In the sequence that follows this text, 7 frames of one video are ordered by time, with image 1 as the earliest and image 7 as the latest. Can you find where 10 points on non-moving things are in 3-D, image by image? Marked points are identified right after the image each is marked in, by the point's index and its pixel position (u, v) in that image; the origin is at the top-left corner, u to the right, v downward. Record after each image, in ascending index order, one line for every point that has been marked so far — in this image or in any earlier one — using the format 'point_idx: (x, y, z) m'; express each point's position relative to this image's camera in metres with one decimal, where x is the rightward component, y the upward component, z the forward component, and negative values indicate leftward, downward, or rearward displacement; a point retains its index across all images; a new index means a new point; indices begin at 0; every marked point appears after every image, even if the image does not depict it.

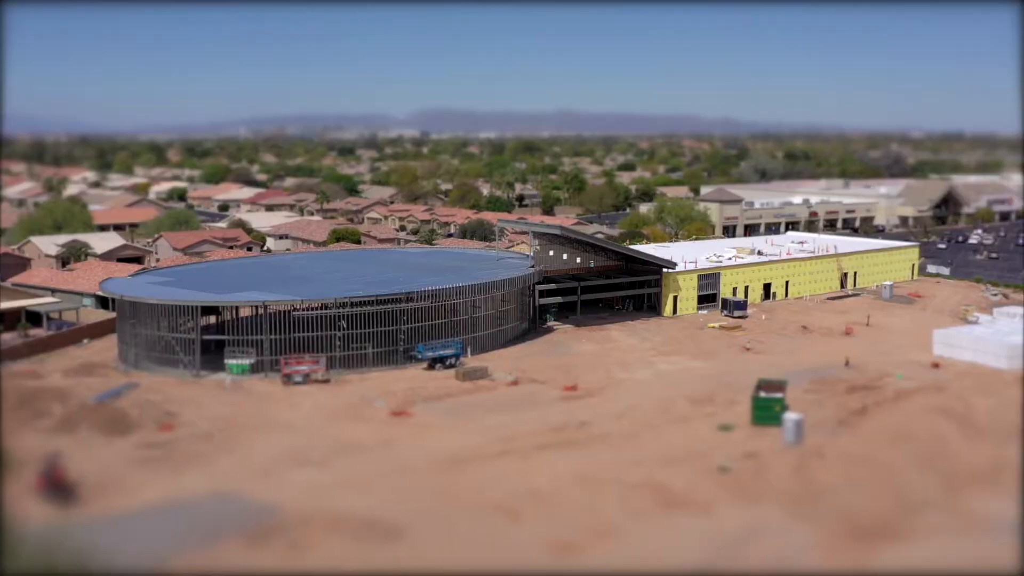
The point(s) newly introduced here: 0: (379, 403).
0: (-2.2, -1.9, +18.4) m
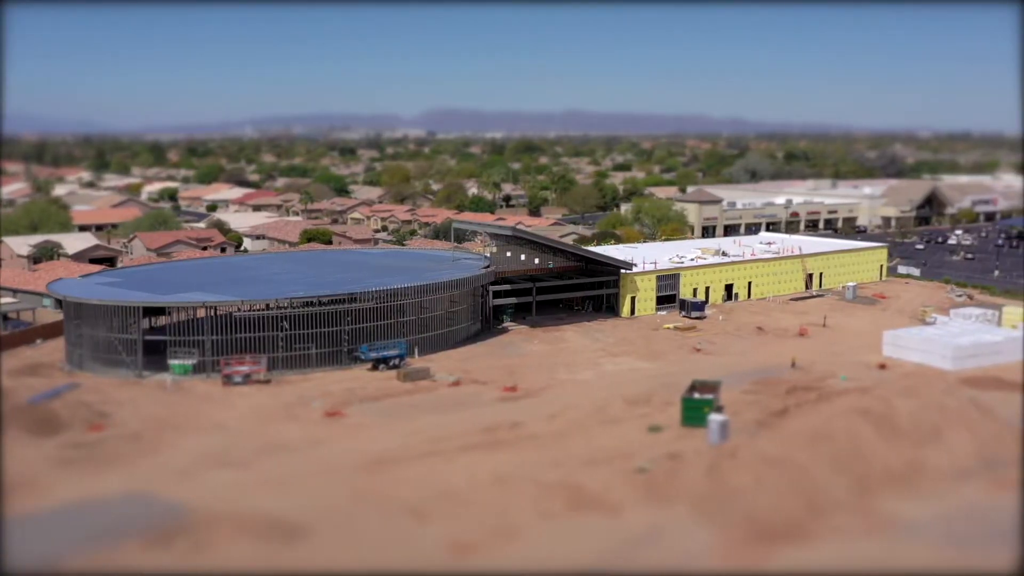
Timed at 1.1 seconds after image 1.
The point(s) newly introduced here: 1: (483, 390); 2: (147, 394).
0: (-3.2, -1.9, +18.5) m
1: (-0.5, -1.8, +19.7) m
2: (-6.1, -1.8, +18.9) m
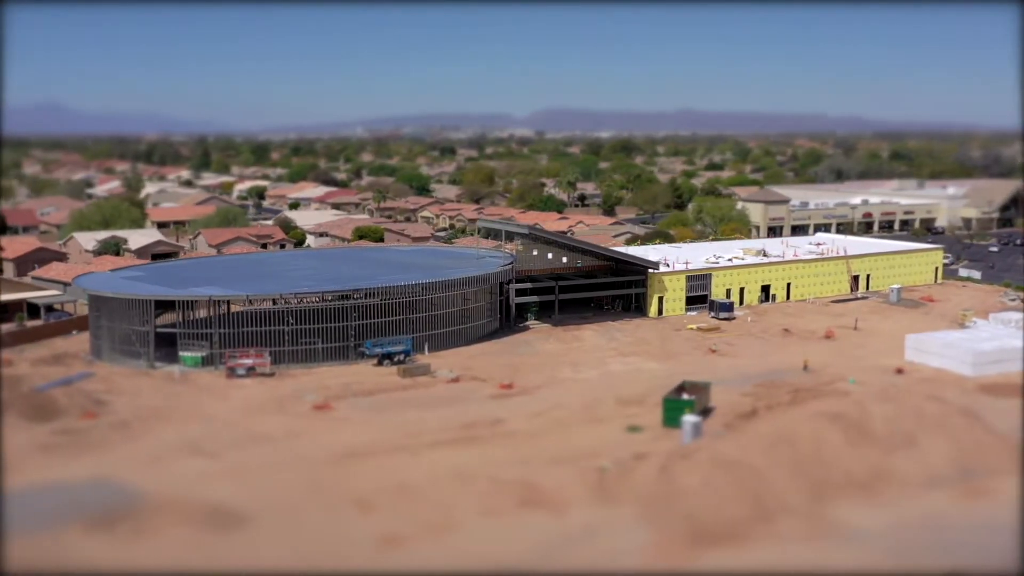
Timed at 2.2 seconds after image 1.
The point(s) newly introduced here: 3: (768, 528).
0: (-3.4, -1.8, +18.9) m
1: (-0.6, -1.8, +19.8) m
2: (-6.3, -1.7, +19.6) m
3: (+2.9, -2.8, +12.9) m
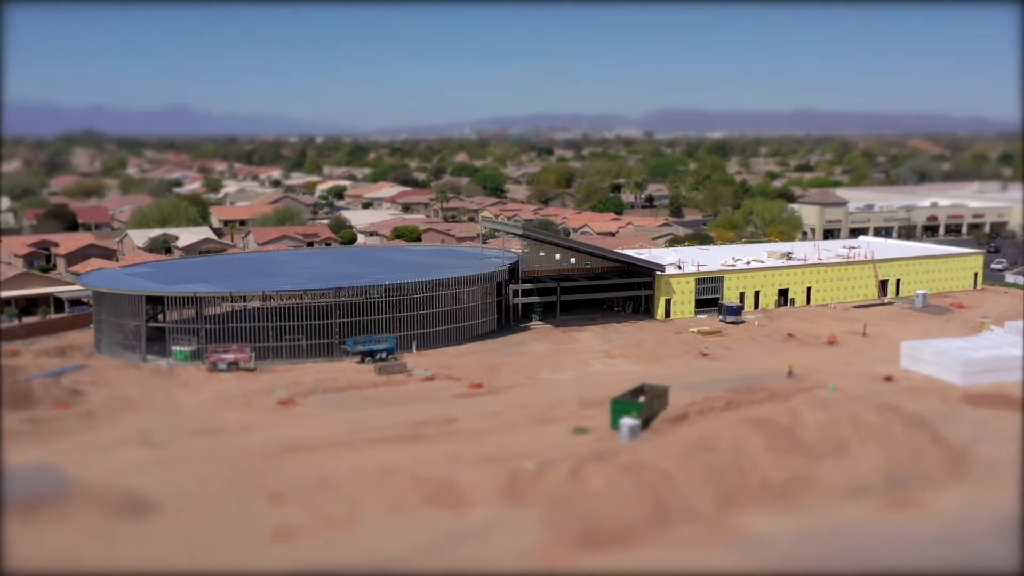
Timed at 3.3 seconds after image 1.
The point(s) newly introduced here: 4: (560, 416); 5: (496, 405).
0: (-4.0, -1.8, +19.3) m
1: (-1.1, -1.7, +20.0) m
2: (-6.8, -1.6, +20.3) m
3: (+1.7, -2.8, +12.8) m
4: (+0.8, -2.0, +18.0) m
5: (-0.3, -1.9, +18.8) m
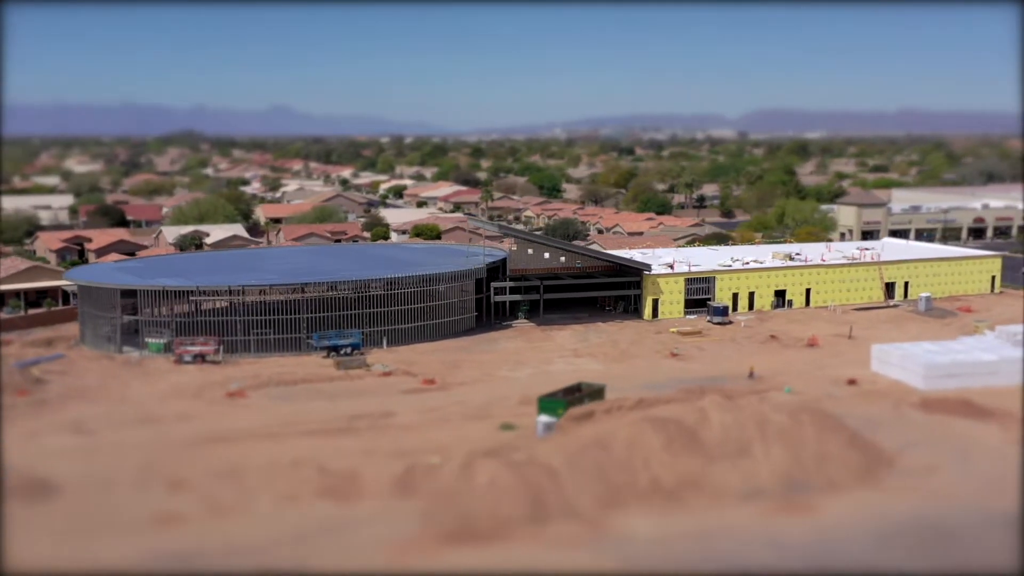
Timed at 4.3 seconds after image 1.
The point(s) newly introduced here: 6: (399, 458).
0: (-4.9, -1.7, +19.8) m
1: (-2.0, -1.7, +20.2) m
2: (-7.6, -1.5, +21.0) m
3: (+0.3, -2.7, +12.8) m
4: (-0.3, -2.0, +18.0) m
5: (-1.2, -1.9, +18.9) m
6: (-1.5, -2.3, +15.3) m
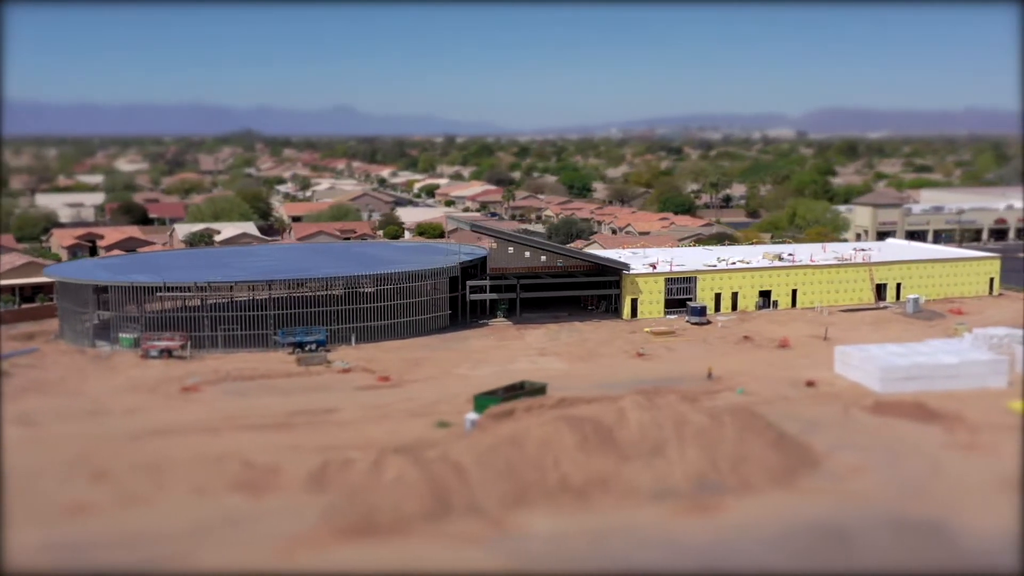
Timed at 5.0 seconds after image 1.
0: (-5.7, -1.6, +20.1) m
1: (-2.8, -1.6, +20.4) m
2: (-8.4, -1.4, +21.4) m
3: (-0.9, -2.7, +12.9) m
4: (-1.2, -2.0, +18.1) m
5: (-2.1, -1.8, +19.1) m
6: (-2.6, -2.3, +15.5) m
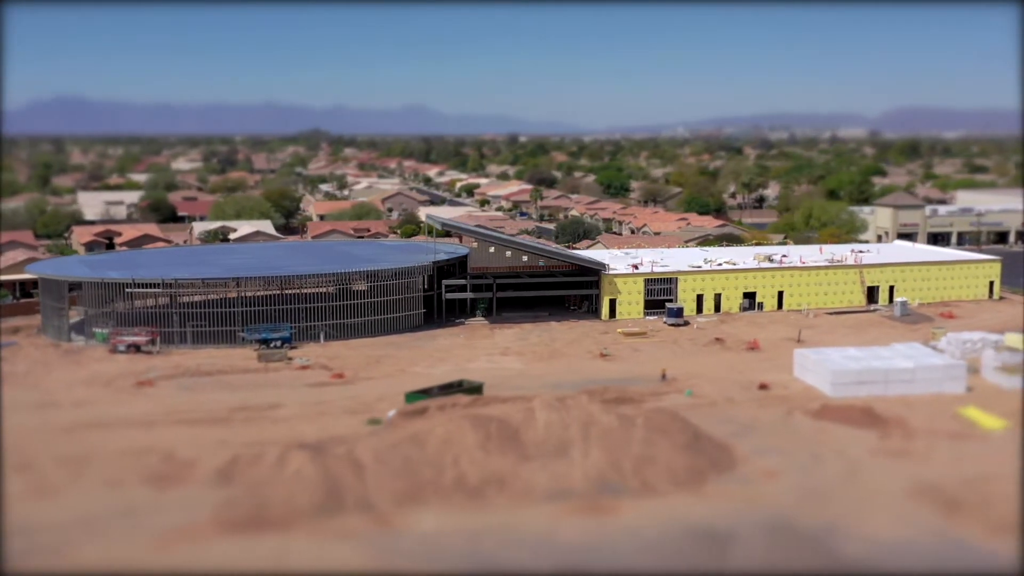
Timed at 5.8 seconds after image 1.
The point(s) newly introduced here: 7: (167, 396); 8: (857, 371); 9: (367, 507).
0: (-6.6, -1.6, +20.5) m
1: (-3.6, -1.6, +20.7) m
2: (-9.1, -1.3, +22.0) m
3: (-2.2, -2.7, +13.1) m
4: (-2.2, -1.9, +18.3) m
5: (-3.0, -1.8, +19.3) m
6: (-3.7, -2.2, +15.7) m
7: (-5.8, -1.8, +19.2) m
8: (+5.8, -1.4, +19.1) m
9: (-1.7, -2.6, +13.4) m
